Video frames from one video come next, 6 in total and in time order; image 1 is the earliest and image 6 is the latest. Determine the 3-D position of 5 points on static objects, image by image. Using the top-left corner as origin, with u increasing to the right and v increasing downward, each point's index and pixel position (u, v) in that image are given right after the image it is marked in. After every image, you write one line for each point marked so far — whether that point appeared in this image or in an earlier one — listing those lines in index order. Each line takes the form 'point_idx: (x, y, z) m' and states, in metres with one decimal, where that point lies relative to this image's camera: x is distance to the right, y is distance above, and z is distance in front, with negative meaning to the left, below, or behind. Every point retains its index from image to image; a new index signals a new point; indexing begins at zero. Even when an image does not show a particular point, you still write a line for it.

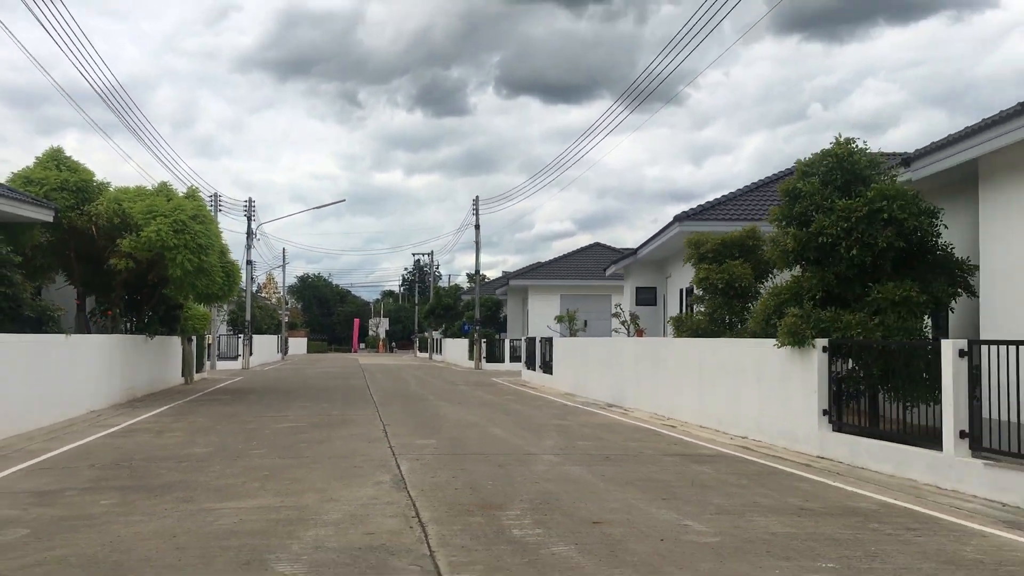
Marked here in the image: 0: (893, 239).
0: (+5.2, +0.6, +13.0) m
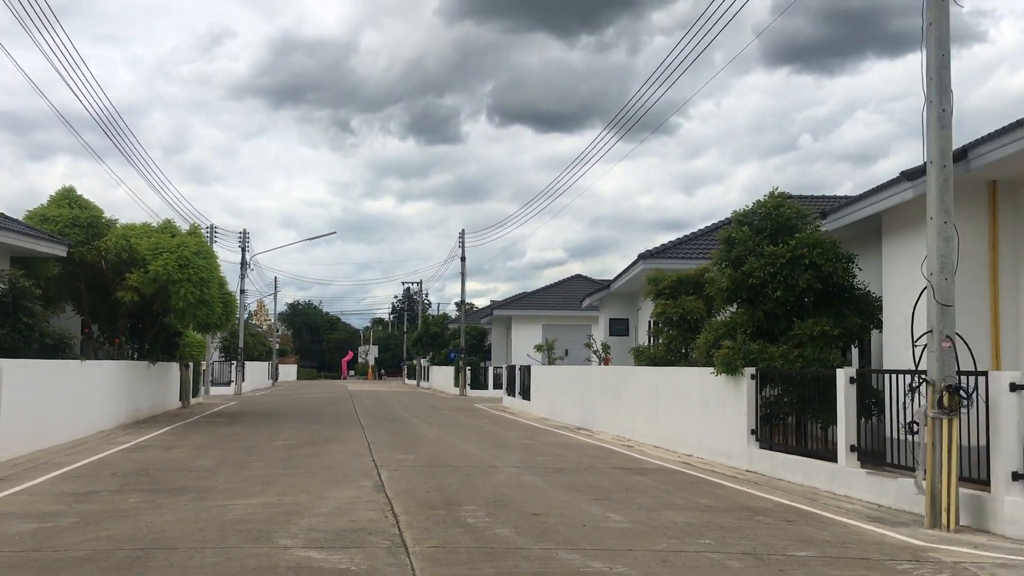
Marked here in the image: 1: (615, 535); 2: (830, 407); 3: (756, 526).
0: (+4.7, +0.1, +14.9) m
1: (+0.9, -2.2, +8.4) m
2: (+4.1, -1.6, +12.7) m
3: (+2.3, -2.3, +9.1) m
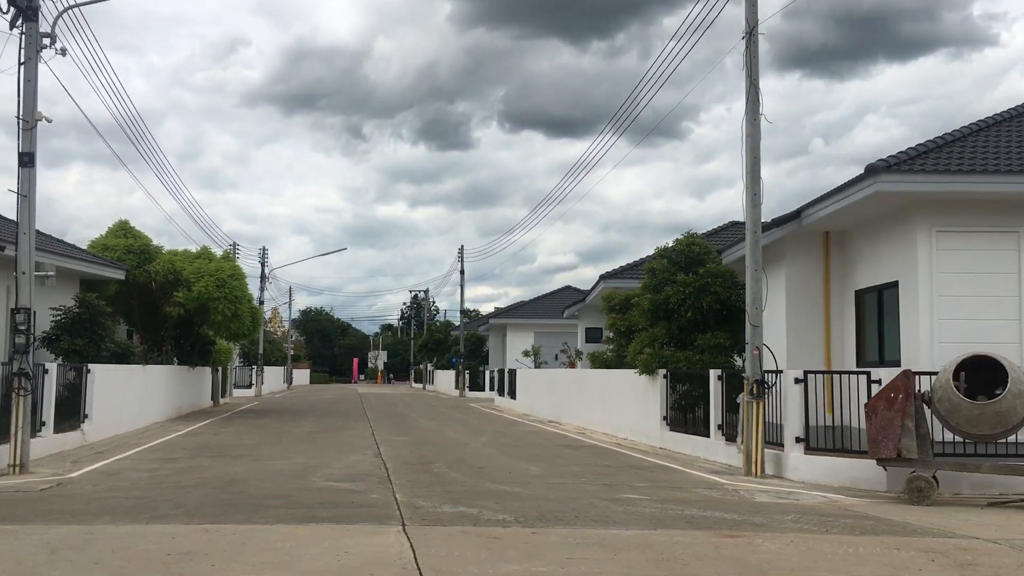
0: (+4.1, -0.3, +19.5) m
1: (+0.2, -2.6, +13.0) m
2: (+3.5, -2.0, +17.3) m
3: (+1.6, -2.7, +13.7) m
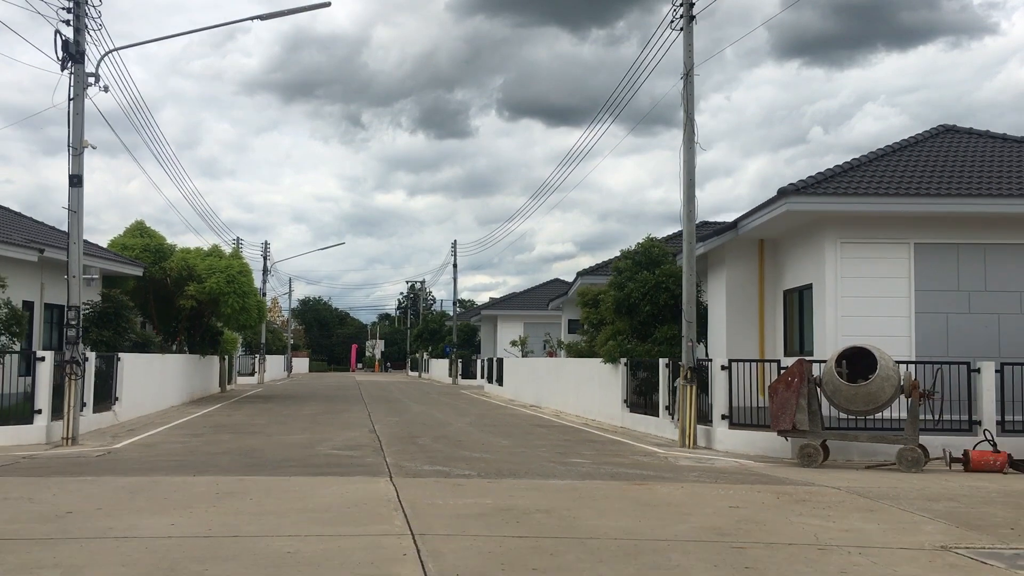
0: (+3.6, -0.3, +22.1) m
1: (-0.3, -2.6, +15.6) m
2: (+3.0, -2.0, +19.9) m
3: (+1.2, -2.7, +16.4) m
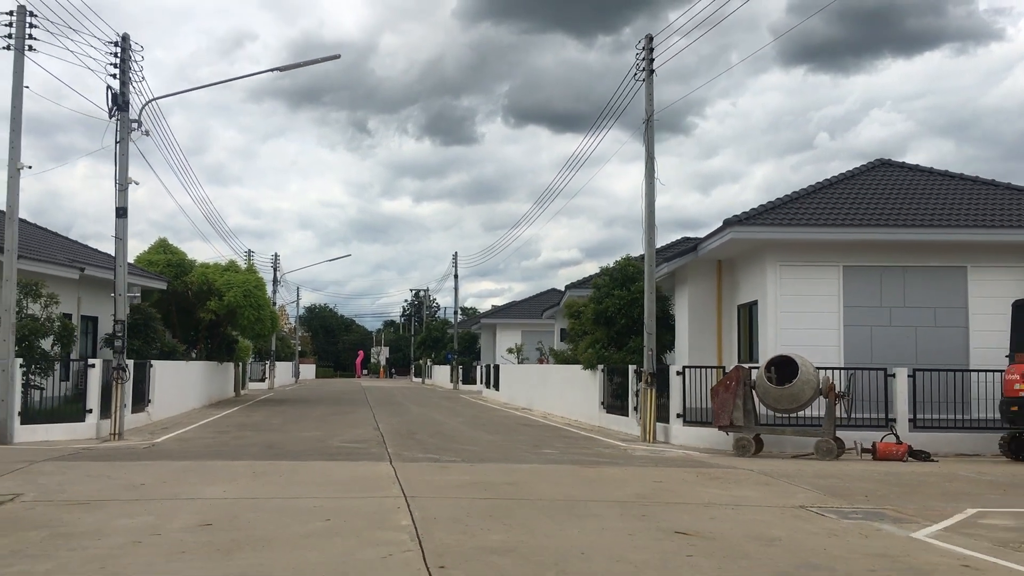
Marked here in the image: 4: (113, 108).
0: (+3.3, -0.7, +24.8) m
1: (-0.6, -2.9, +18.3) m
2: (+2.7, -2.3, +22.6) m
3: (+0.9, -3.0, +19.0) m
4: (-8.1, +3.7, +19.5) m
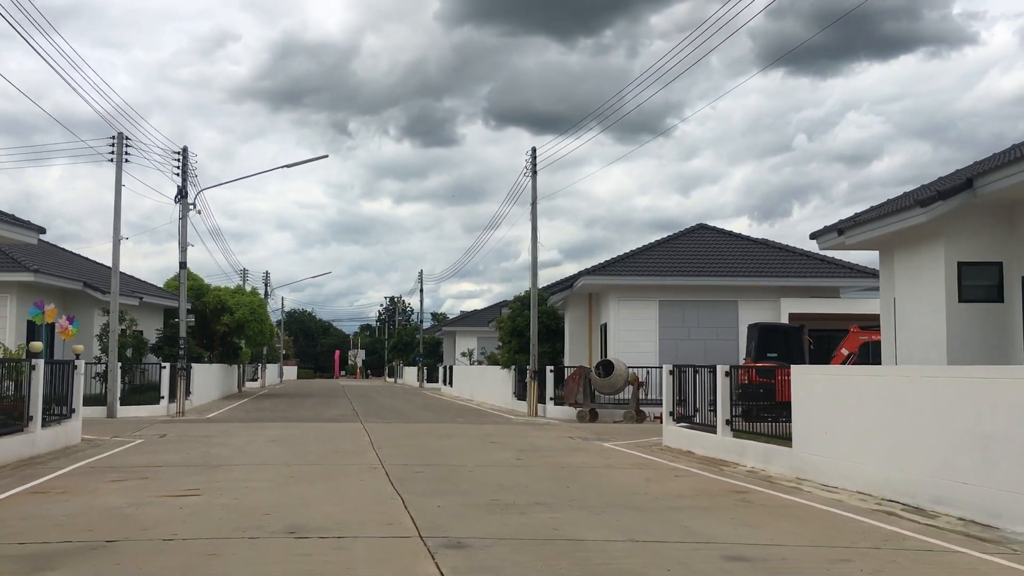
0: (+1.1, -1.5, +34.8) m
1: (-2.7, -3.7, +28.2) m
2: (+0.5, -3.1, +32.6) m
3: (-1.2, -3.8, +28.9) m
4: (-10.2, +2.8, +29.3) m
